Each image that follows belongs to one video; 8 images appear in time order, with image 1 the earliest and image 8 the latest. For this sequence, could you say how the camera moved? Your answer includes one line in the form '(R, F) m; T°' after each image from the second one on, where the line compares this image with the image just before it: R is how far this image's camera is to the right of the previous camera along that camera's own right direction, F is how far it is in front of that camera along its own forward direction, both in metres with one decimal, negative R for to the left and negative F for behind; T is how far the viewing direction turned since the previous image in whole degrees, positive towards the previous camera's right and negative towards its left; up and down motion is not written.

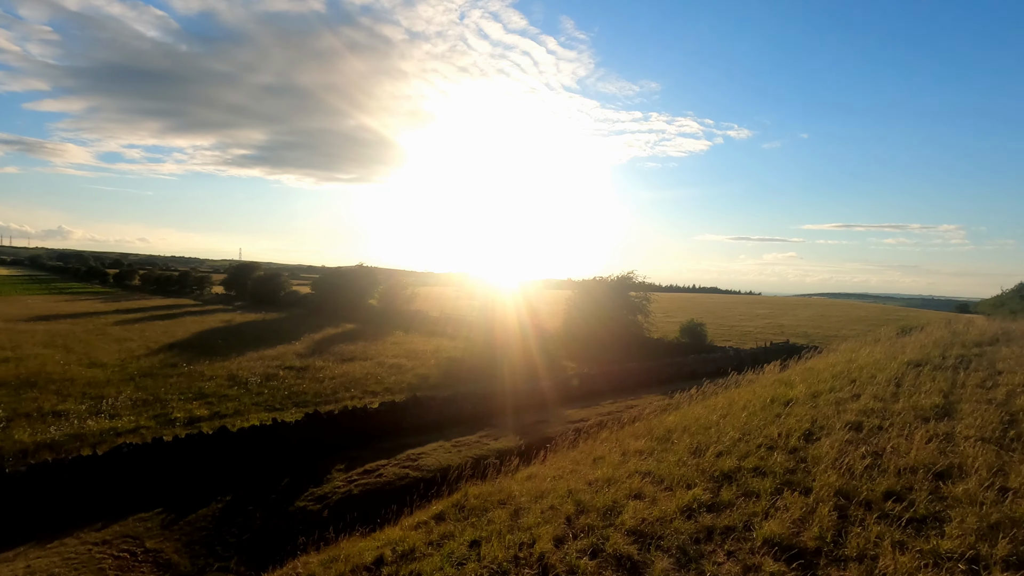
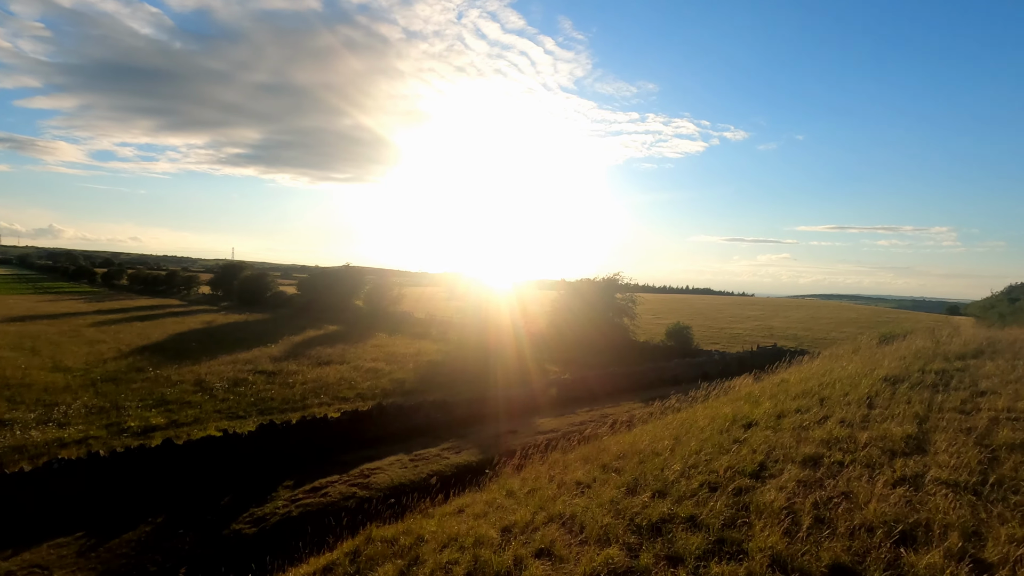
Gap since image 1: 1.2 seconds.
(+0.7, +0.7) m; +1°
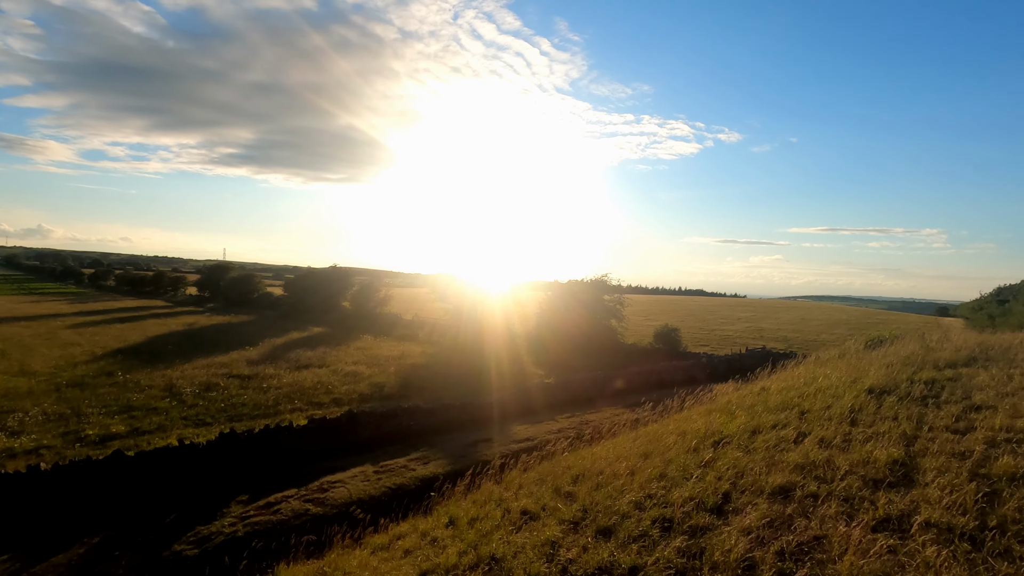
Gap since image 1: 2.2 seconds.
(+0.5, +0.6) m; +1°
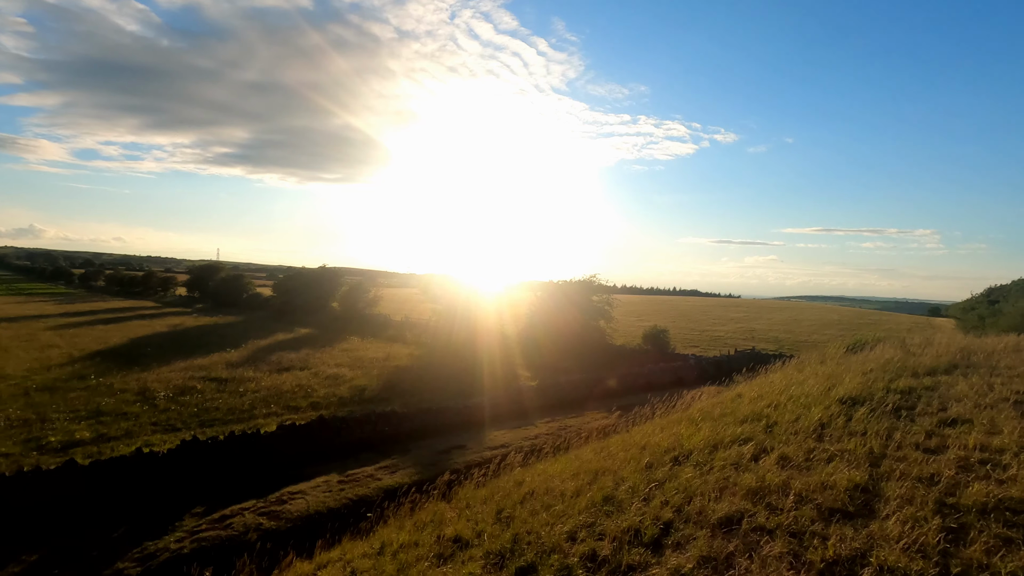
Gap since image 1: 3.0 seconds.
(+0.5, +0.4) m; 0°
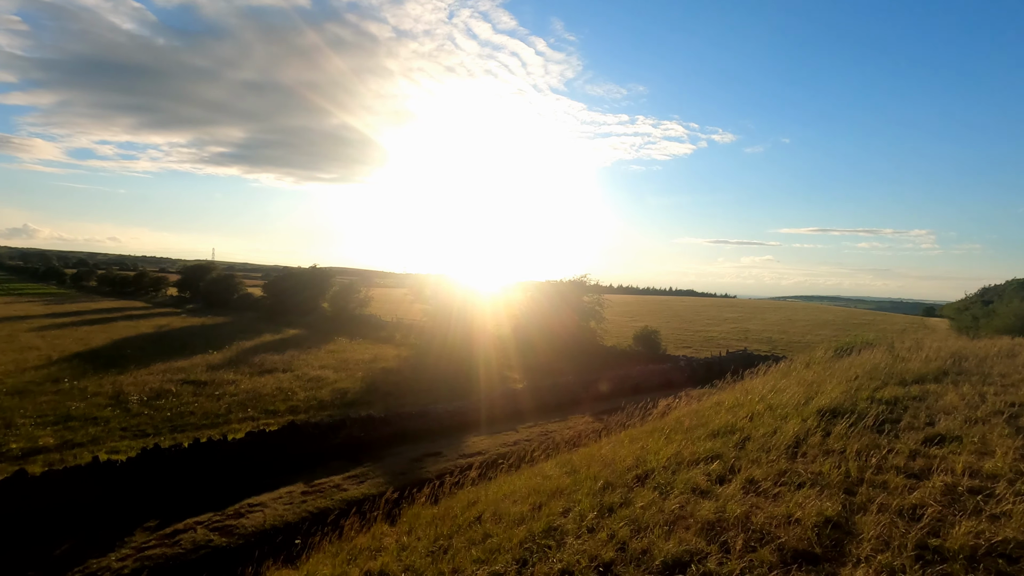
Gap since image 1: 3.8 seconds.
(+0.5, +0.5) m; 0°
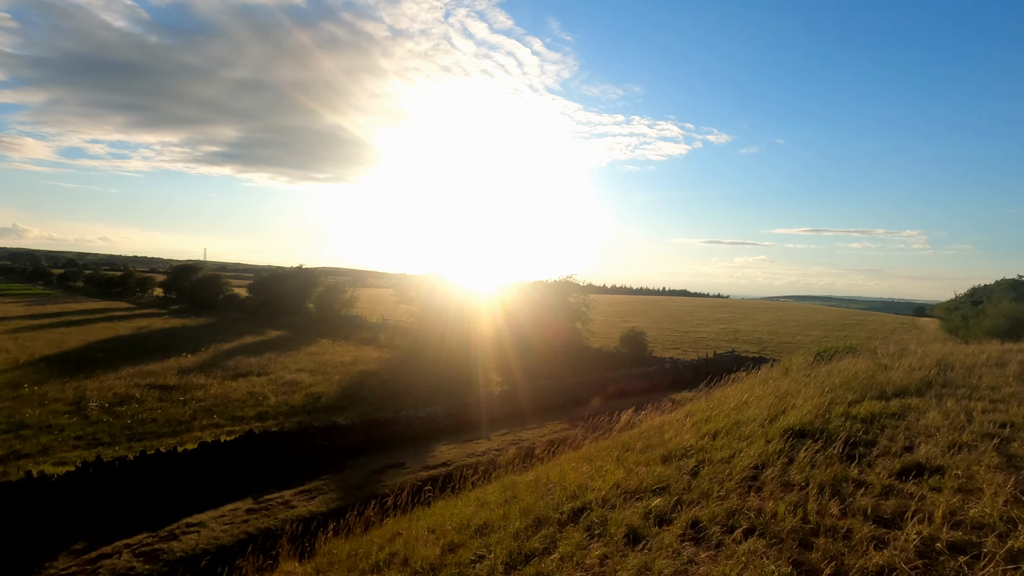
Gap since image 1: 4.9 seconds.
(+0.6, +0.7) m; +1°
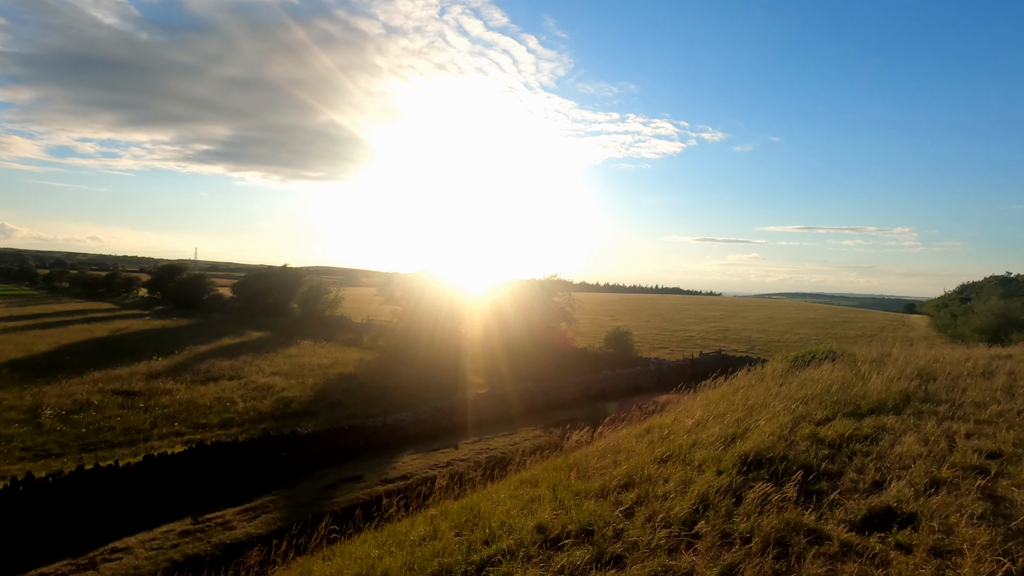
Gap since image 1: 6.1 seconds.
(+0.7, +0.7) m; +1°
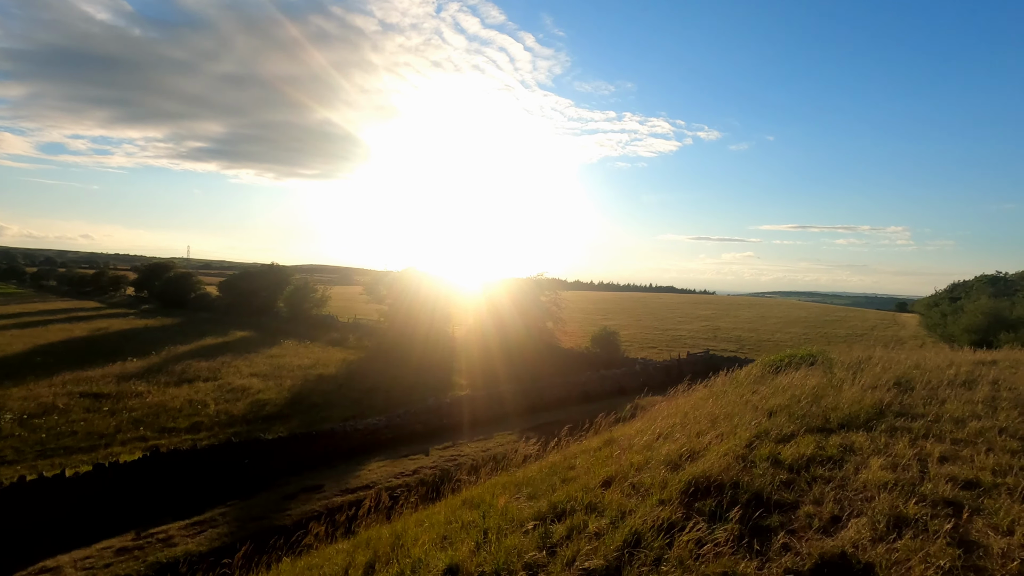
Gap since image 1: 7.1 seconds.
(+0.6, +0.5) m; +1°
